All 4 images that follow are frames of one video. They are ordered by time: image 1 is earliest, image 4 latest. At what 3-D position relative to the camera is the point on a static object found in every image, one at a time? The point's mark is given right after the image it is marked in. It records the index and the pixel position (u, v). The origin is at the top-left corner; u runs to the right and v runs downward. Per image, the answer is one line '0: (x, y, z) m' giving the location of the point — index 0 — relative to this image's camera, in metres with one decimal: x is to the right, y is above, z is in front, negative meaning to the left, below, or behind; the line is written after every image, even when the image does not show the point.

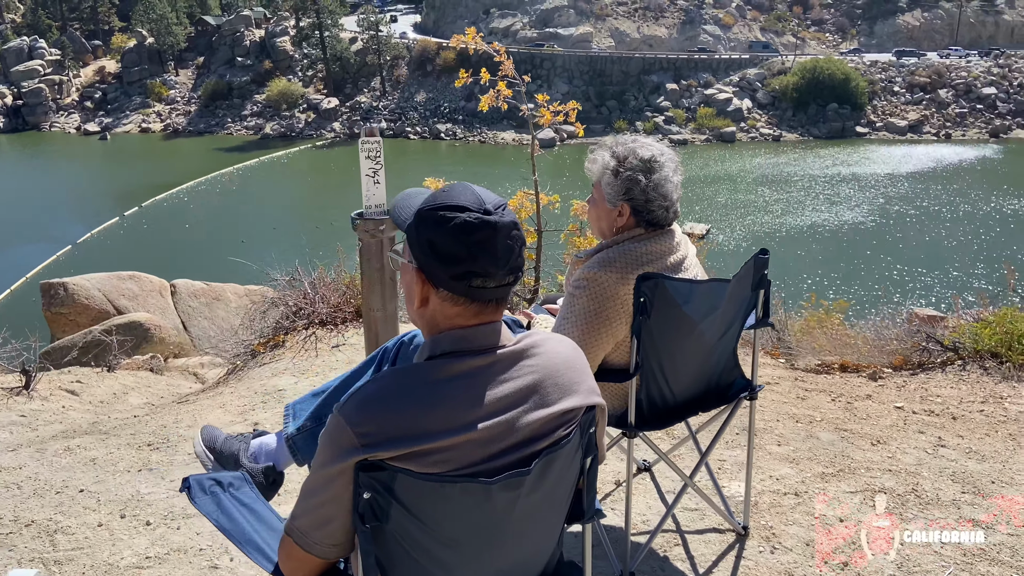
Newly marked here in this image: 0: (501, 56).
0: (-0.1, +1.5, +5.3) m
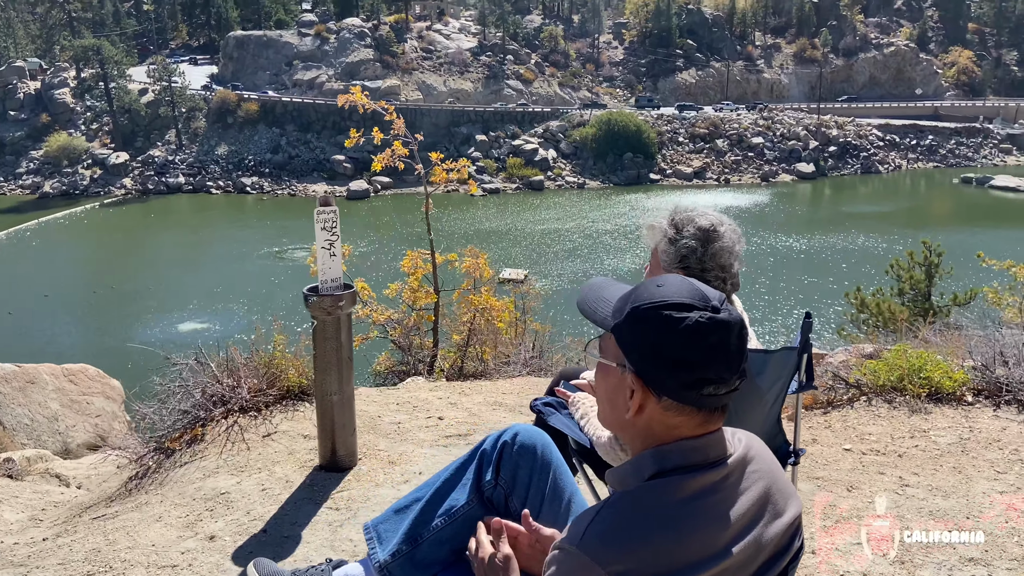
0: (-0.8, +1.1, +5.2) m
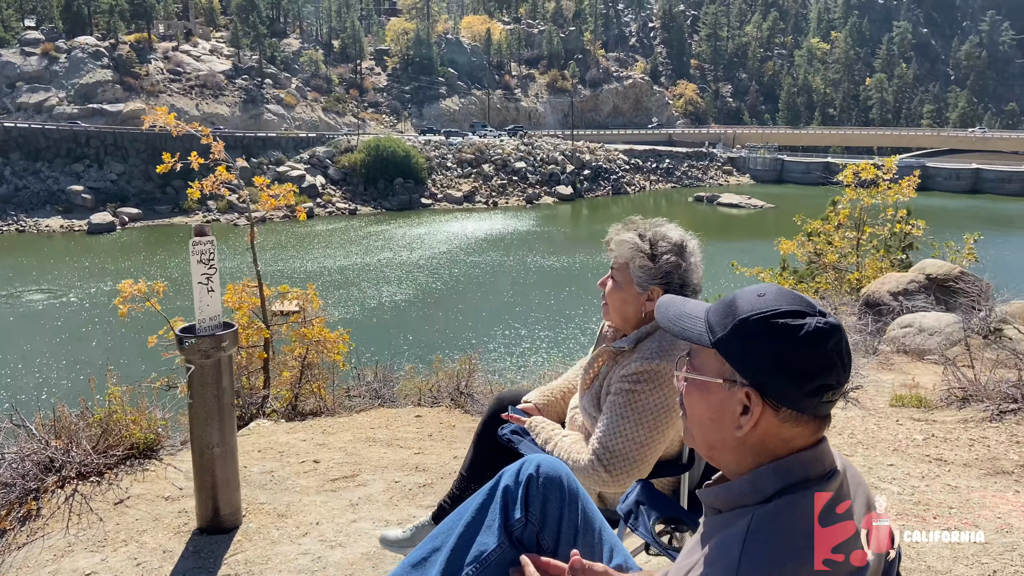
0: (-1.8, +0.9, +4.8) m
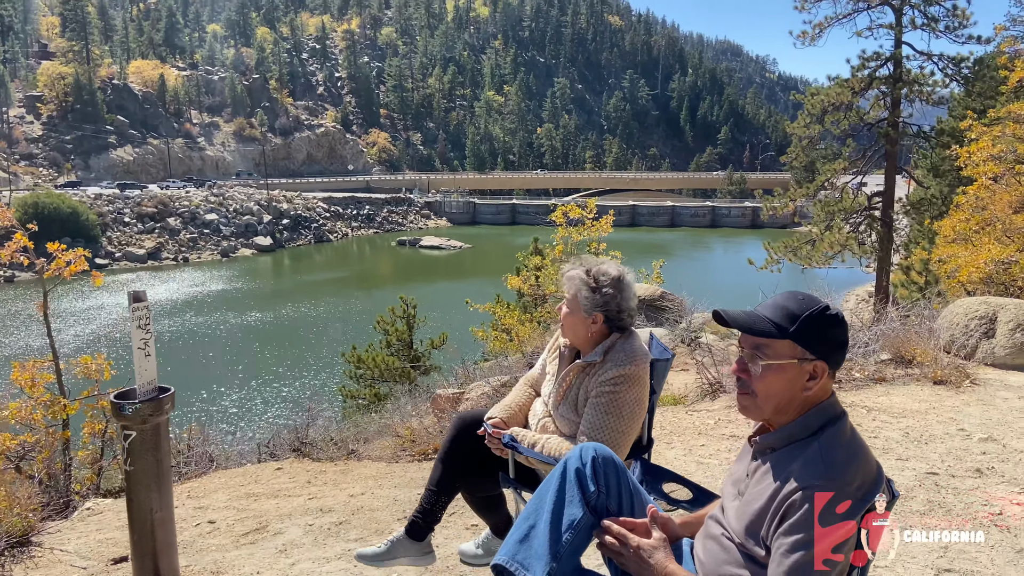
0: (-2.8, +0.5, +4.4) m
